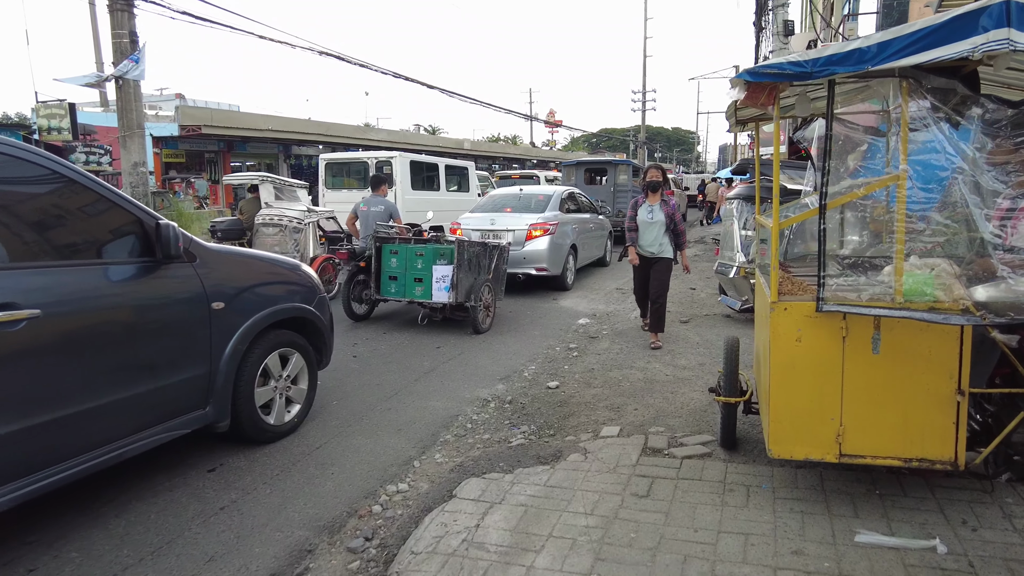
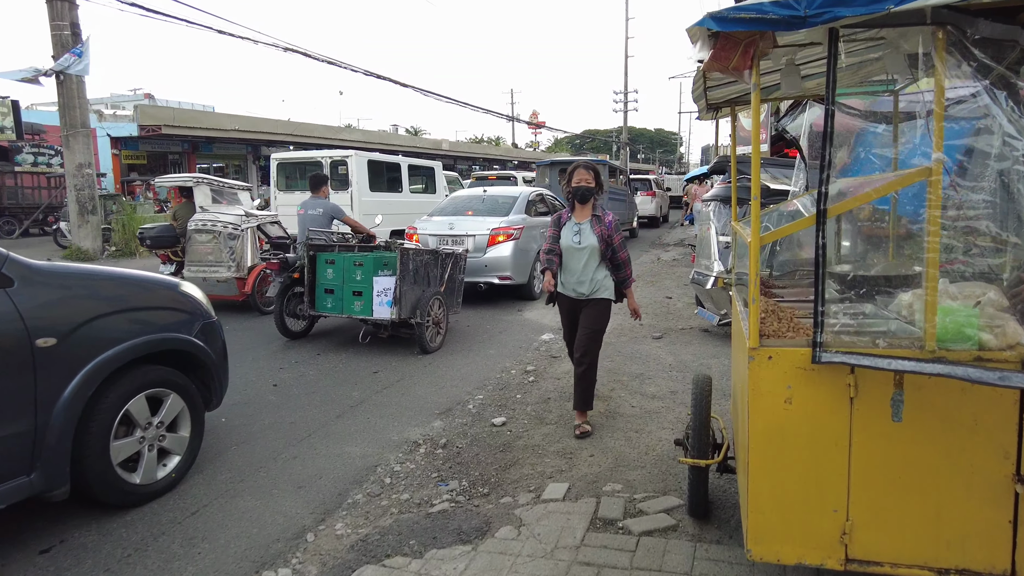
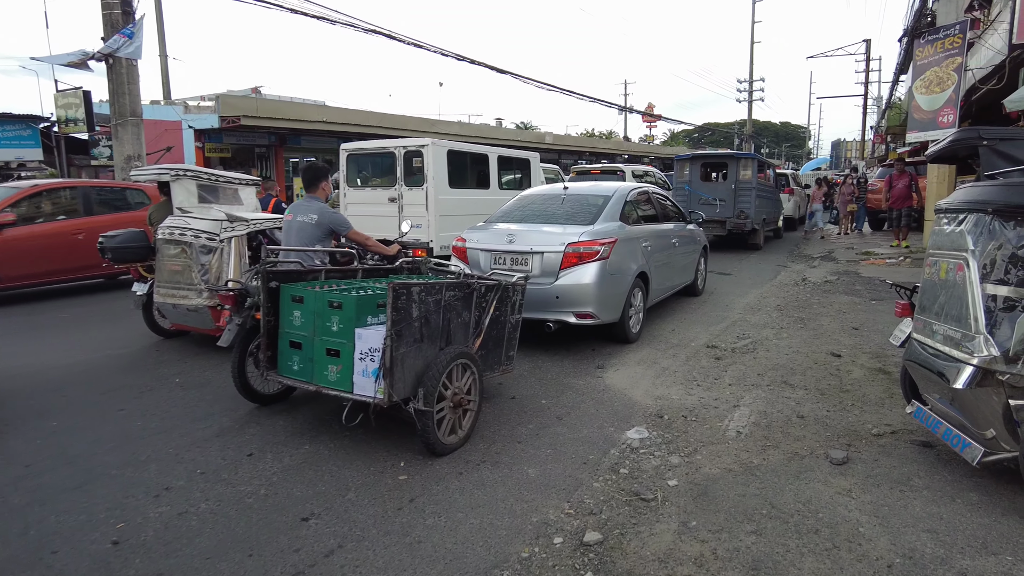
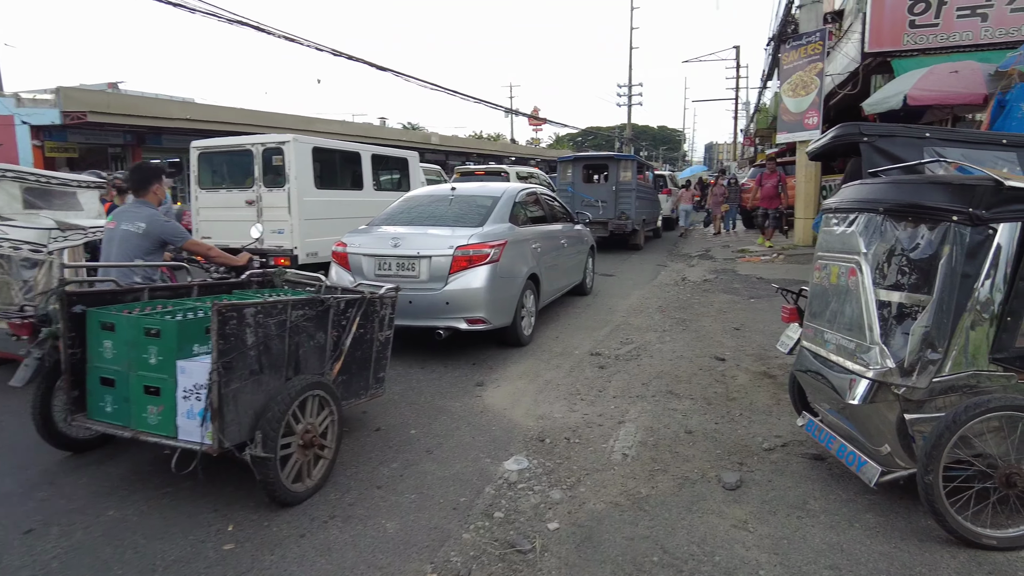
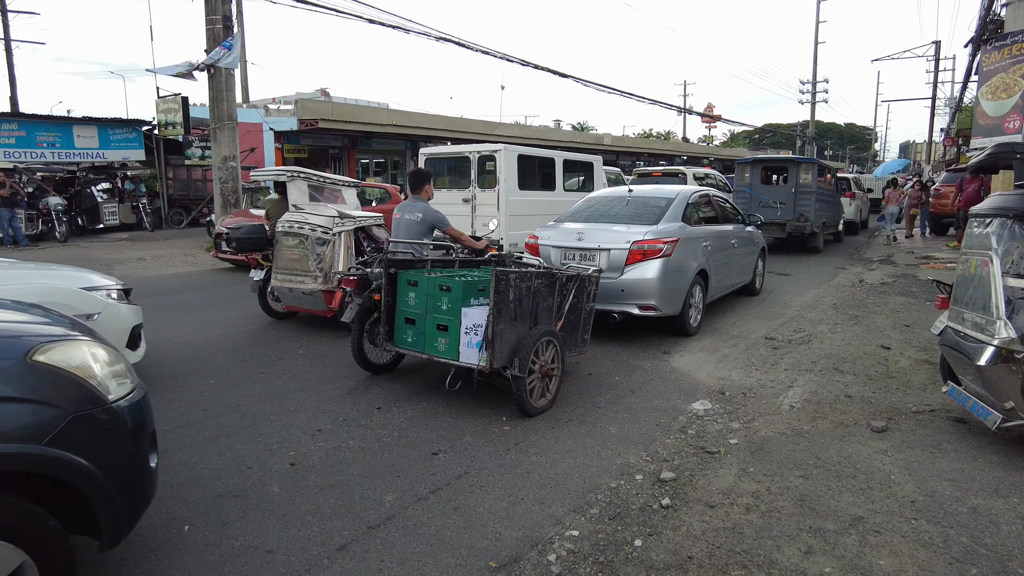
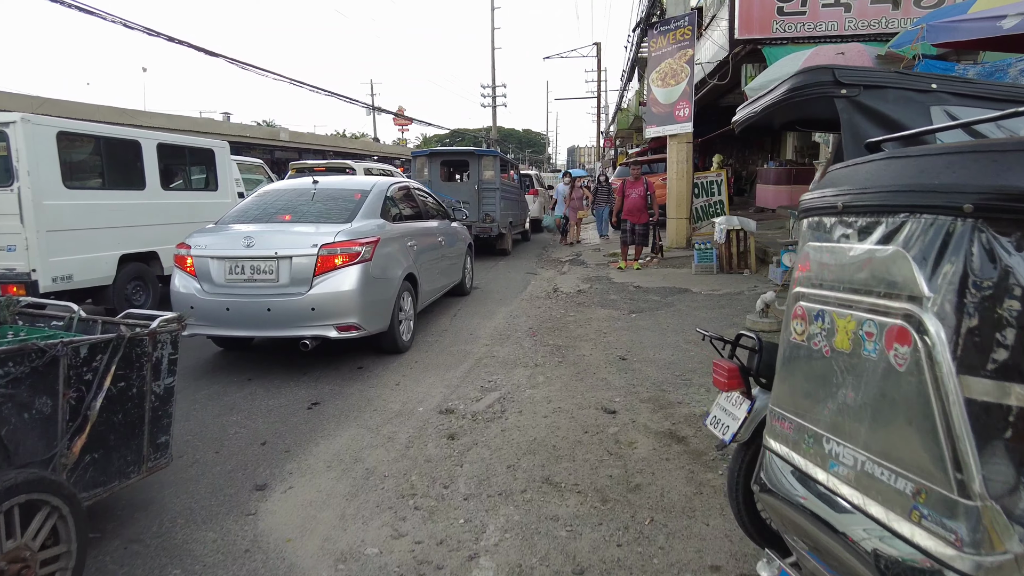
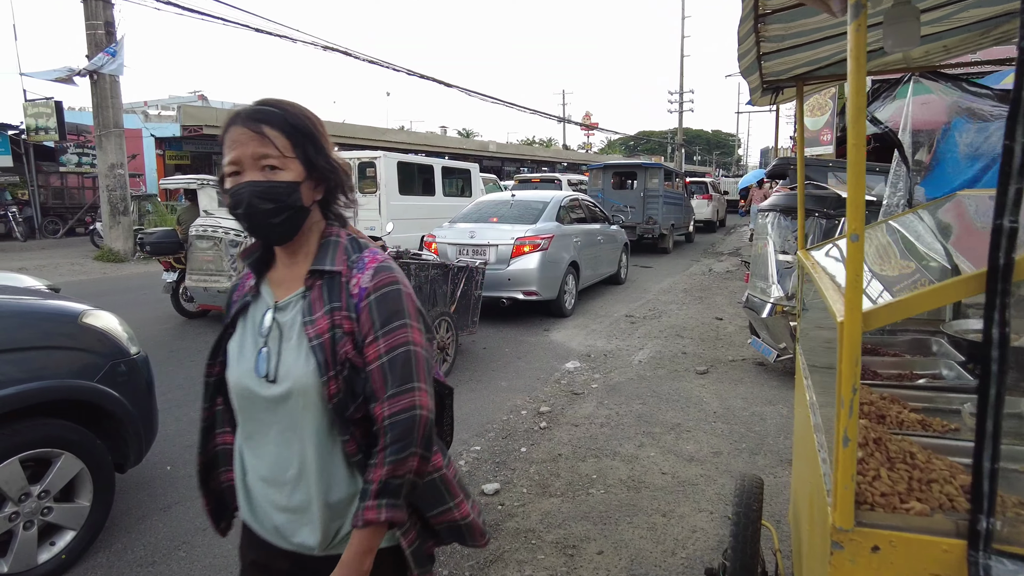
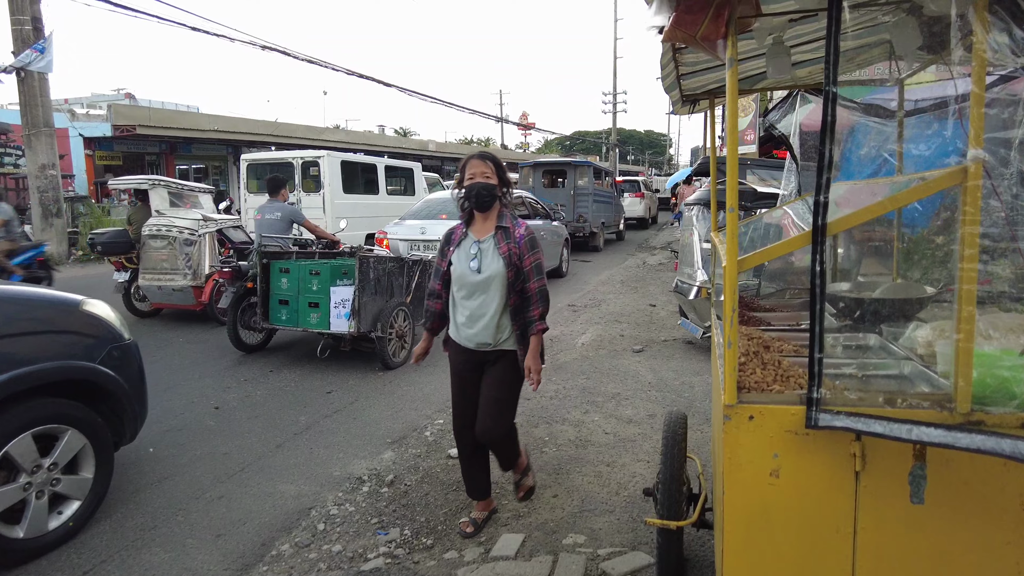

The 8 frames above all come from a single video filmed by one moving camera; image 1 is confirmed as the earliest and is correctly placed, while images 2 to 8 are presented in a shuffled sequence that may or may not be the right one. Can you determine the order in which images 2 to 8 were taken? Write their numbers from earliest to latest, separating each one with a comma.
2, 8, 7, 5, 3, 4, 6
